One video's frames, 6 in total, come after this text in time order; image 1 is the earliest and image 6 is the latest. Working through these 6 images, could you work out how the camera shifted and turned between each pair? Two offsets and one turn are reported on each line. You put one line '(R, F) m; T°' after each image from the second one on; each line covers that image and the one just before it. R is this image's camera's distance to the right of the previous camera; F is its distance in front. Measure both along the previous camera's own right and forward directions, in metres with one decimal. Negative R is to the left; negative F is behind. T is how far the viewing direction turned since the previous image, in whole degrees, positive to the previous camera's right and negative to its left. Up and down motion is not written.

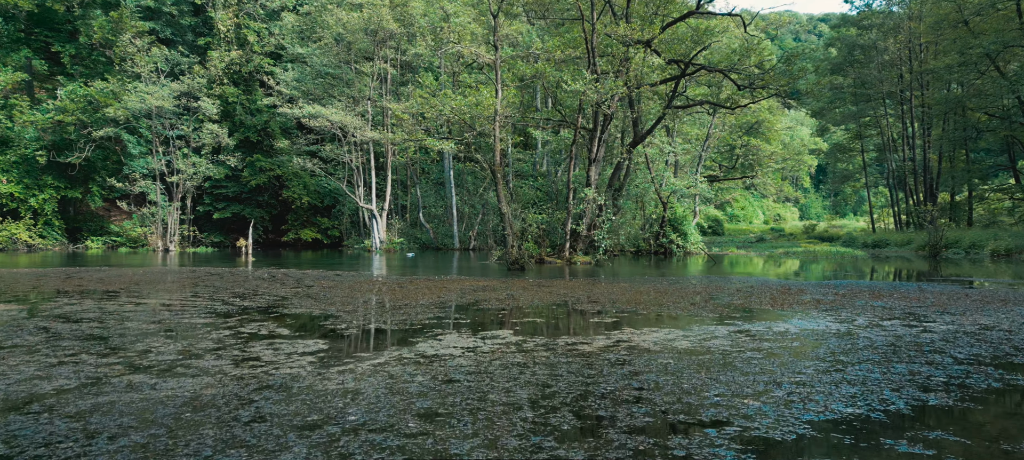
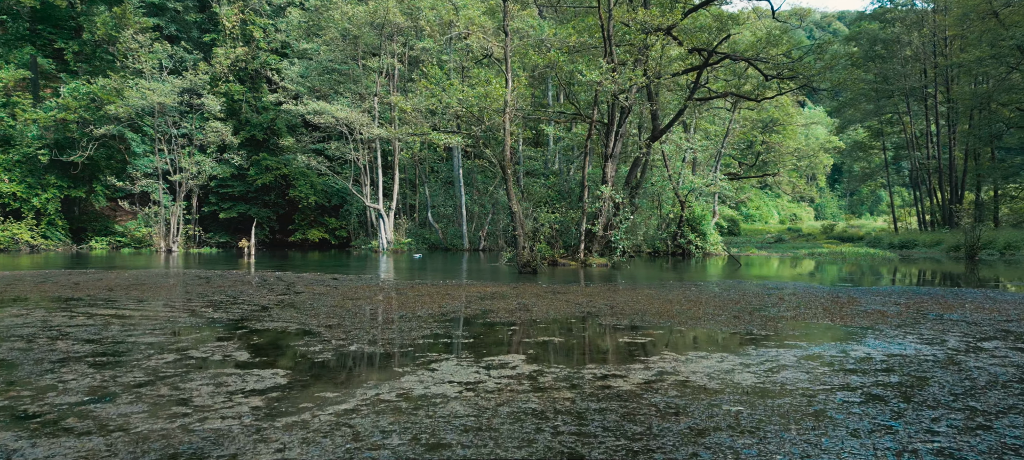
(0.0, +1.6) m; -1°
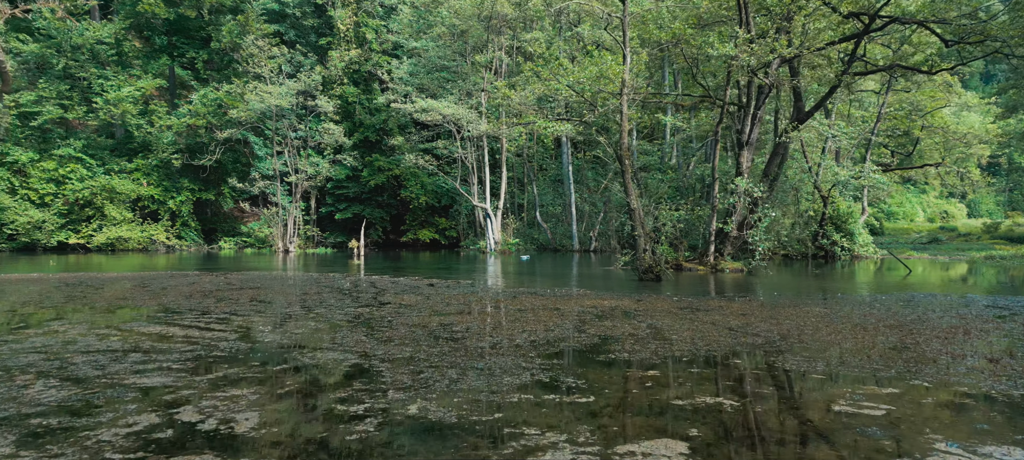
(-0.2, +2.6) m; -8°
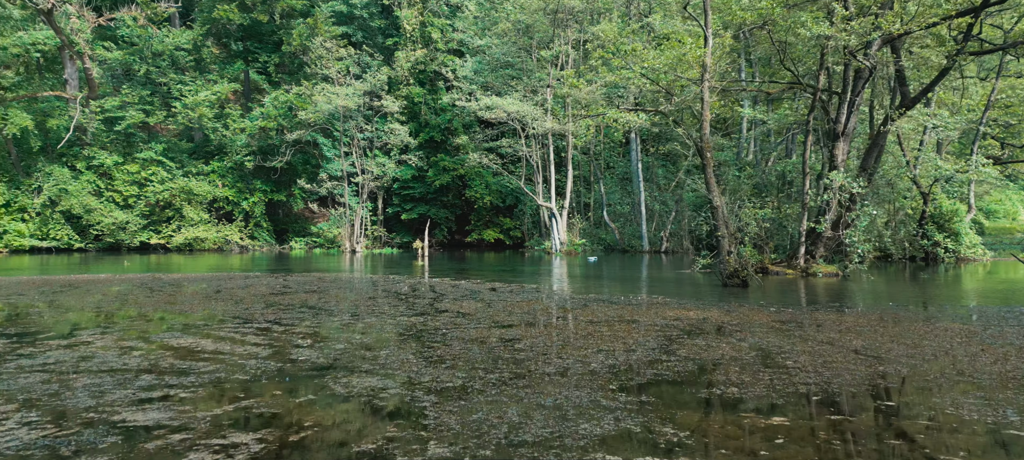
(-0.1, +1.3) m; -5°
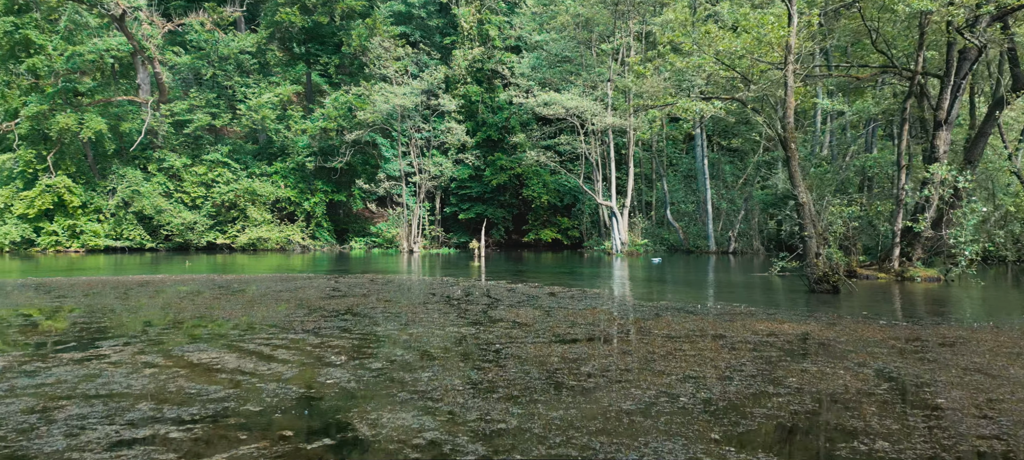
(-0.1, +1.2) m; -4°
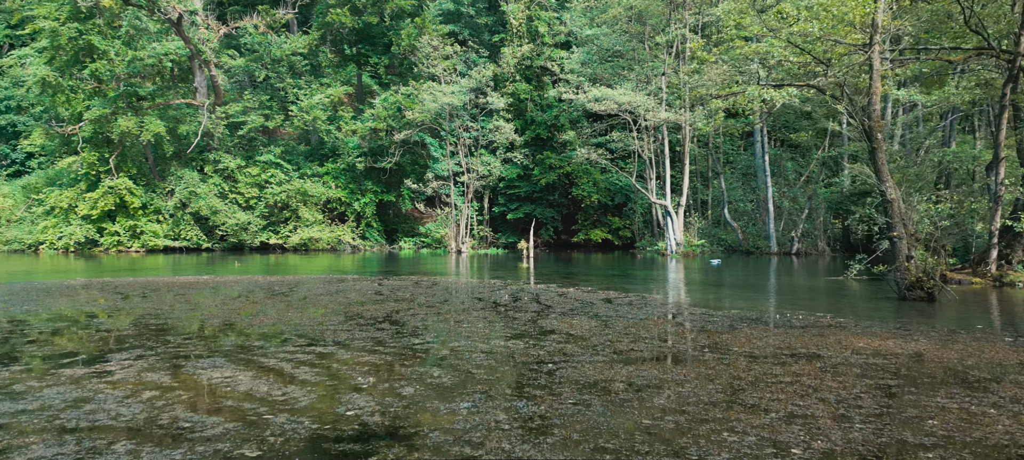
(-0.1, +1.1) m; -4°
